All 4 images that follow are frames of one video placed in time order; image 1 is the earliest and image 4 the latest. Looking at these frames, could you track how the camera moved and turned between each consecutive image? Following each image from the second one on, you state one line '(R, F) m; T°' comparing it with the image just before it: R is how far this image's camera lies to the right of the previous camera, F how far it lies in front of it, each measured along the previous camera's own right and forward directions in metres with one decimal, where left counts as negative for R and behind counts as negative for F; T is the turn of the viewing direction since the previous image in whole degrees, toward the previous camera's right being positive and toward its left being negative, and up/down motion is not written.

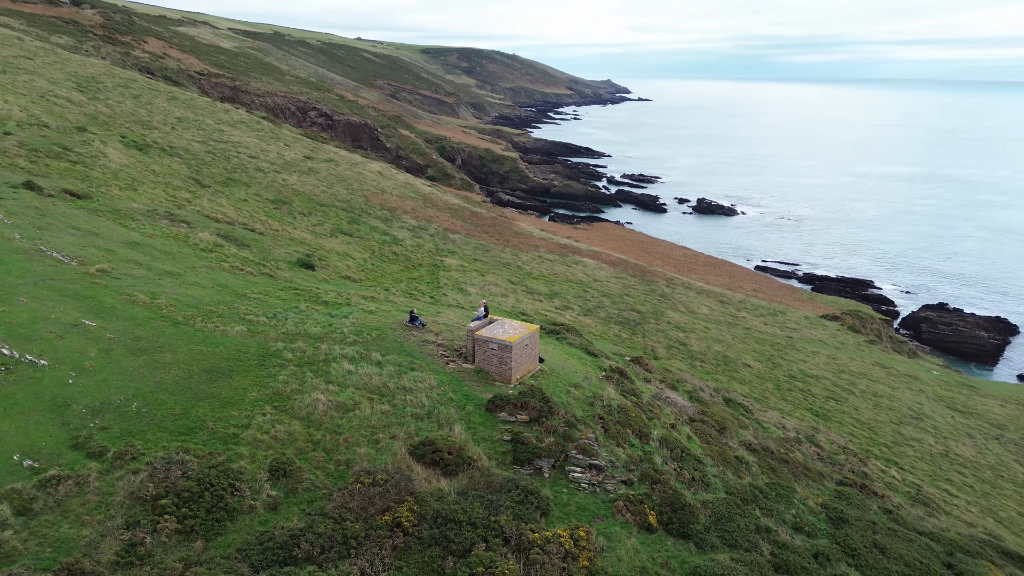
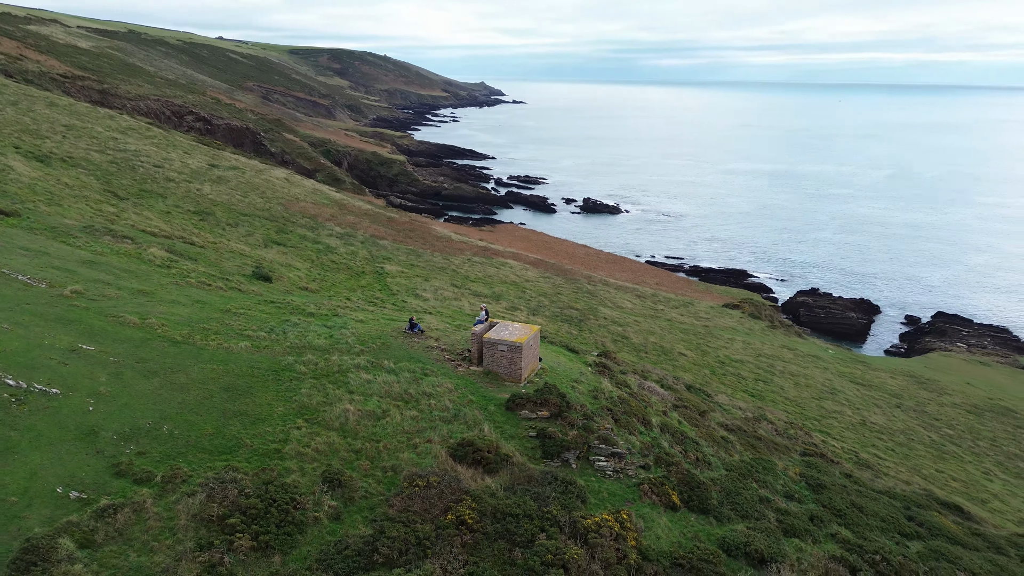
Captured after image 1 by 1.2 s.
(-2.0, -0.4) m; +9°
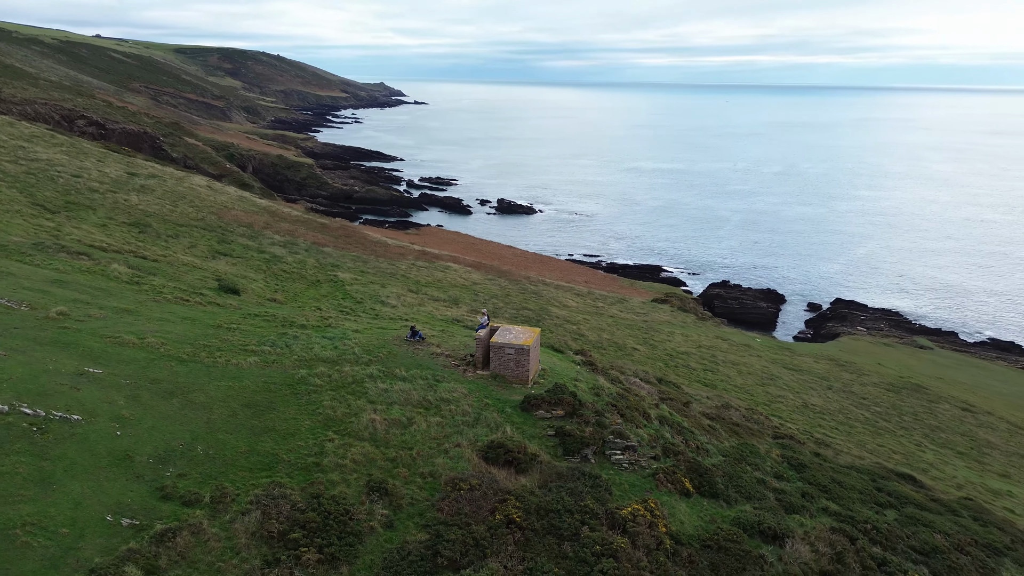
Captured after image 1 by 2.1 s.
(-1.7, -0.3) m; +7°
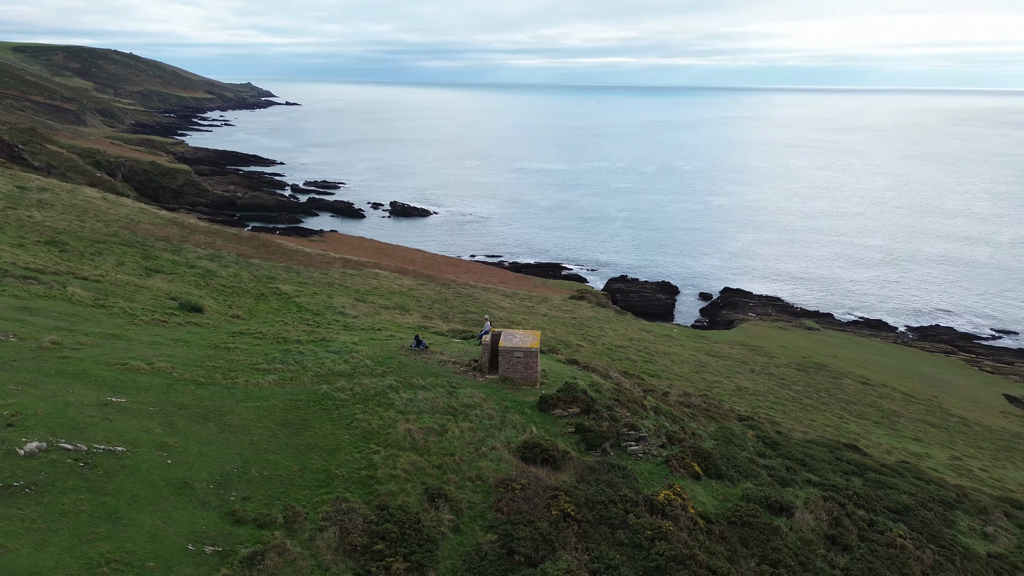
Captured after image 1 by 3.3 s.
(-2.1, -0.3) m; +9°
